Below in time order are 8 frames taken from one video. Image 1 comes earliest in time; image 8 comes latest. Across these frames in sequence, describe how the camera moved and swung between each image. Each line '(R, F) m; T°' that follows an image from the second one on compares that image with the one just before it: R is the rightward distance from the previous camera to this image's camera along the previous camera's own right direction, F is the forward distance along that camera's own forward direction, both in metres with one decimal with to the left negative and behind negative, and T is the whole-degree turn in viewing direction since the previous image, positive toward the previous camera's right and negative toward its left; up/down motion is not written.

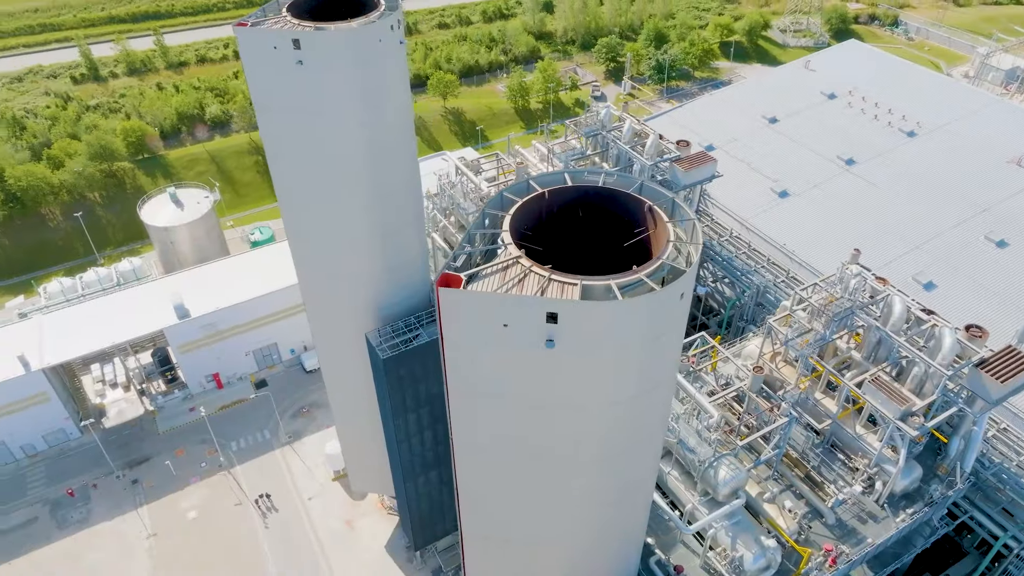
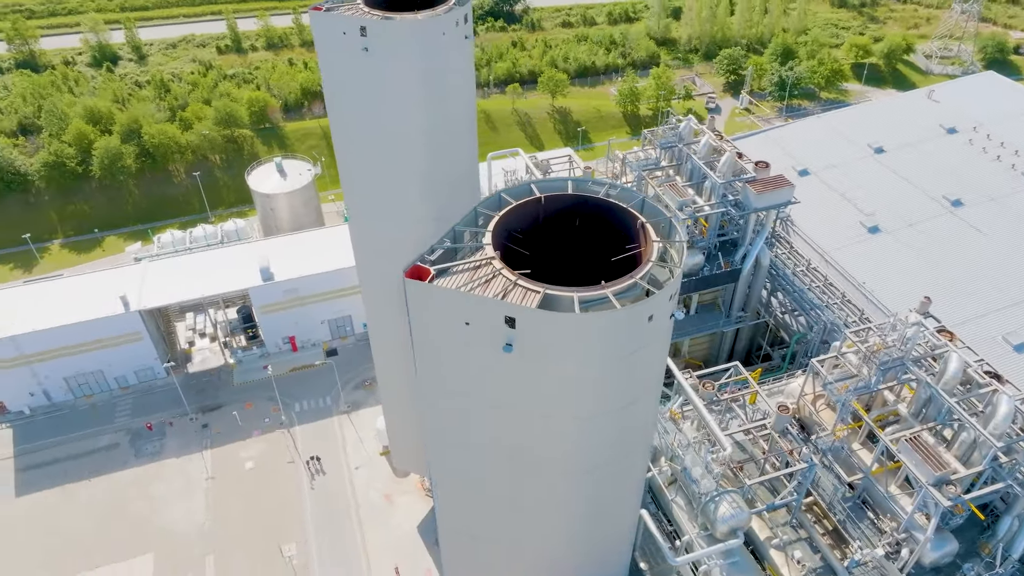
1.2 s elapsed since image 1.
(+2.5, +0.1) m; -9°
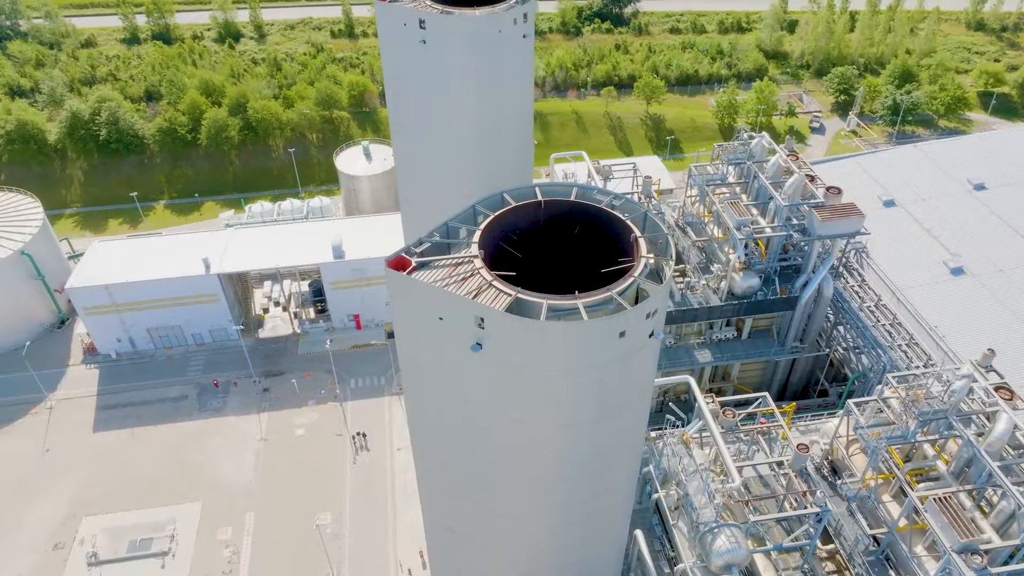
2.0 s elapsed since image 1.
(+2.0, +0.2) m; -7°
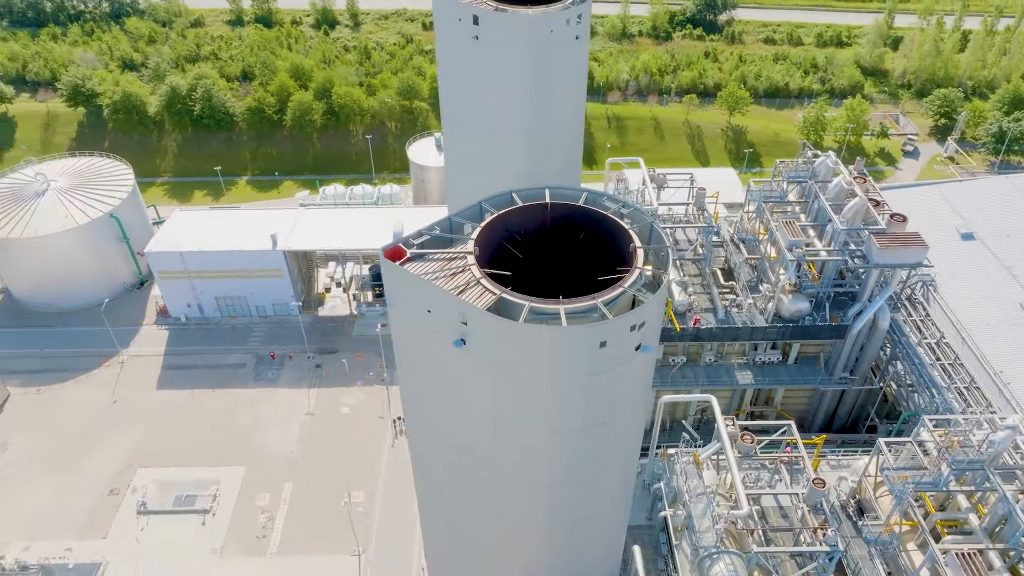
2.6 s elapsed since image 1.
(+1.6, +0.1) m; -6°
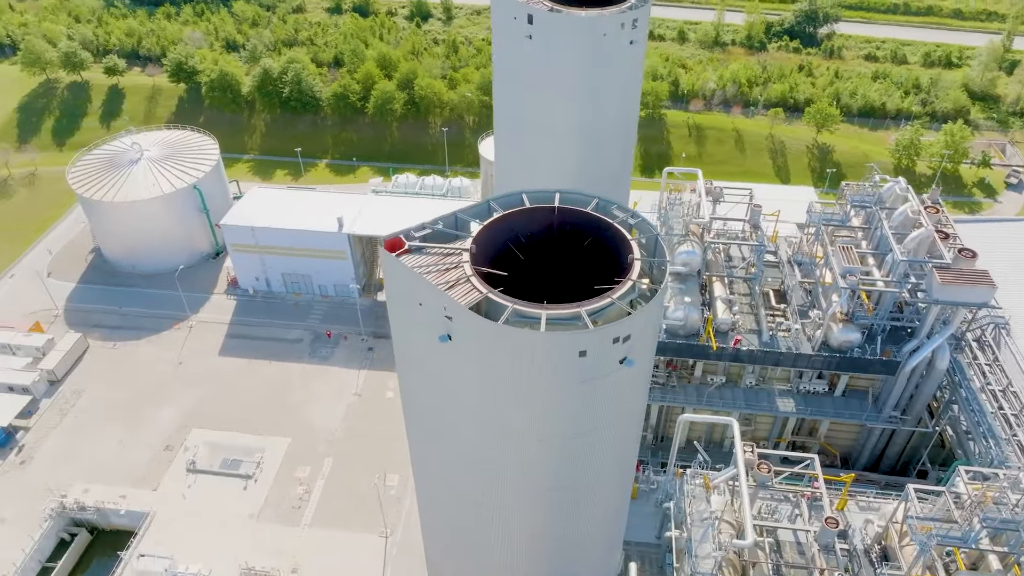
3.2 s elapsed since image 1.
(+1.5, +0.1) m; -6°
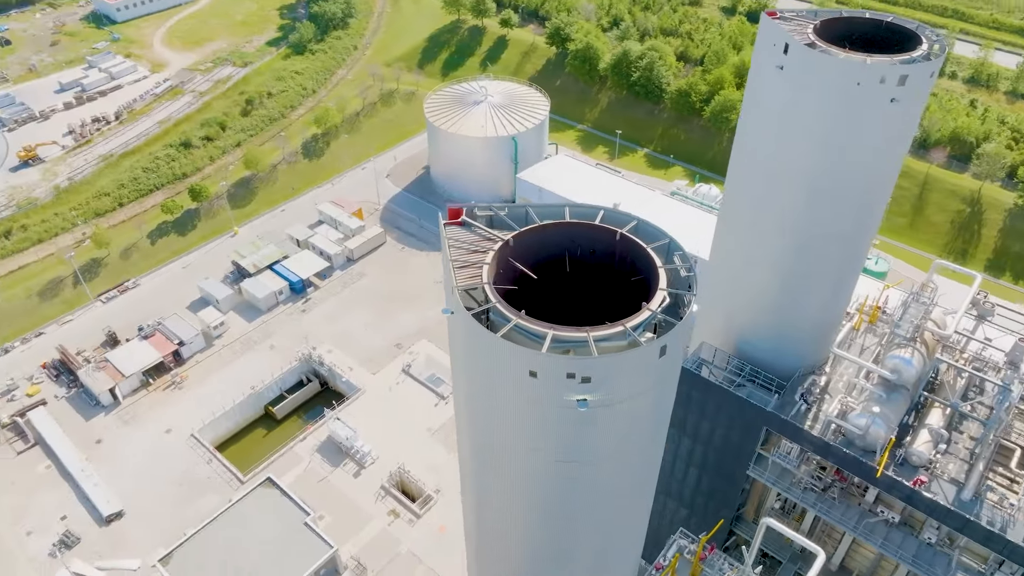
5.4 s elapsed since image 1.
(+5.2, +1.2) m; -25°
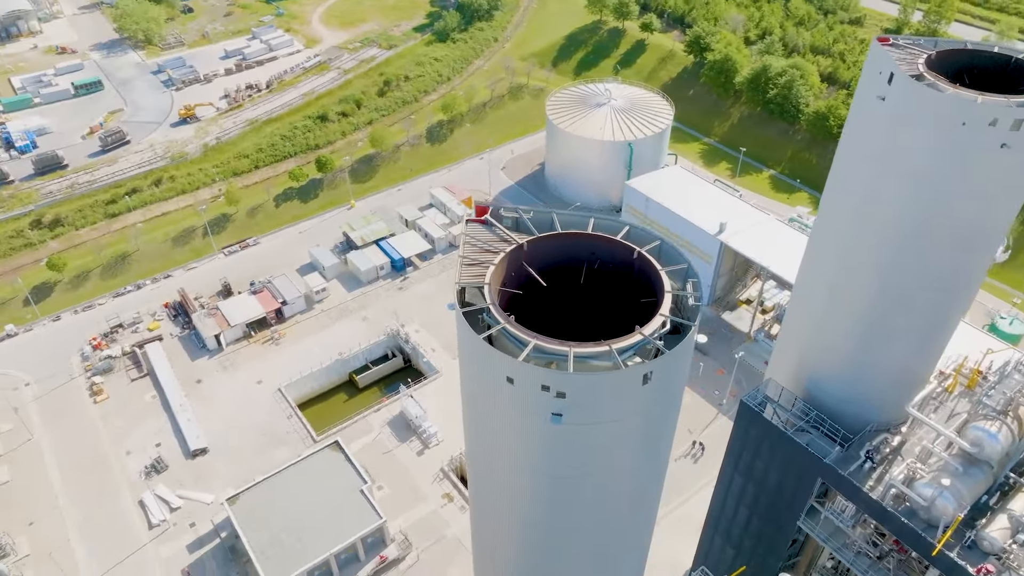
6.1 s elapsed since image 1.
(+2.1, +0.3) m; -10°
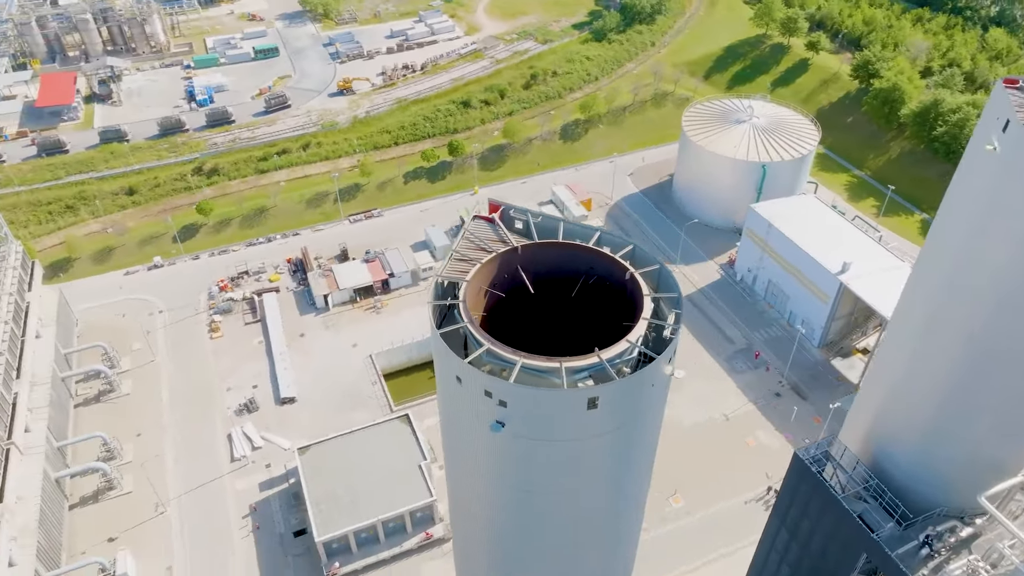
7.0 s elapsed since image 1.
(+2.7, +0.4) m; -11°
